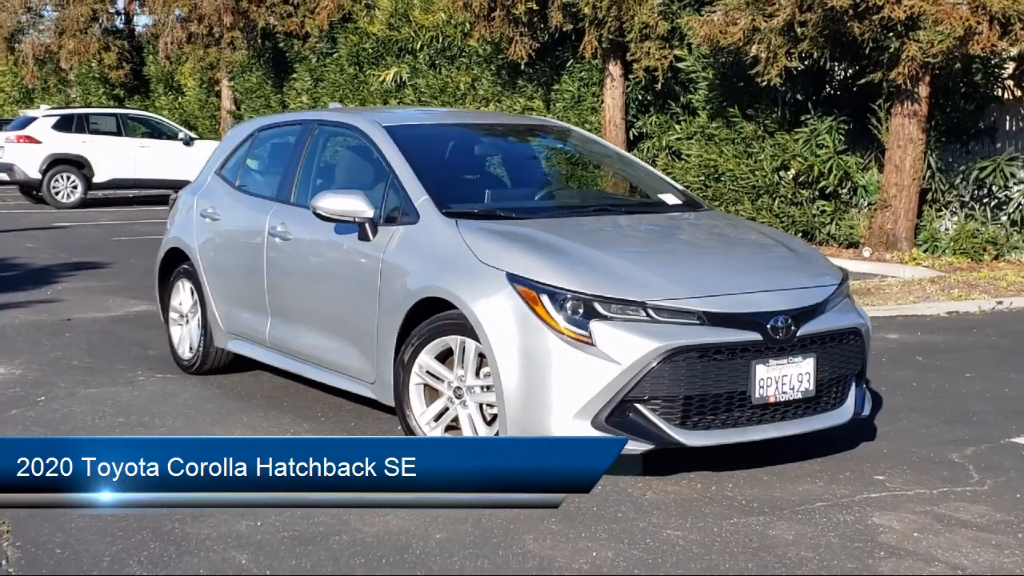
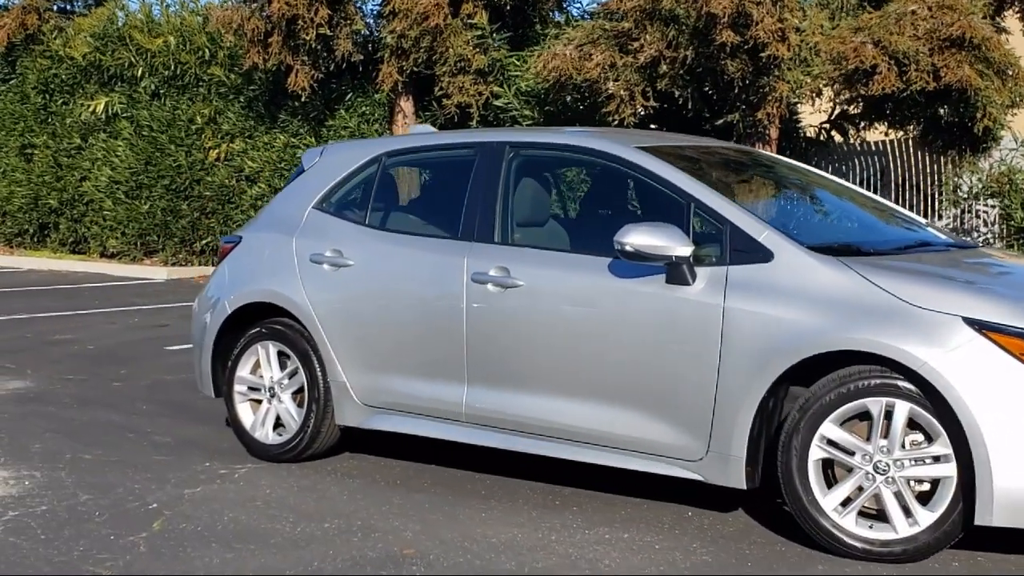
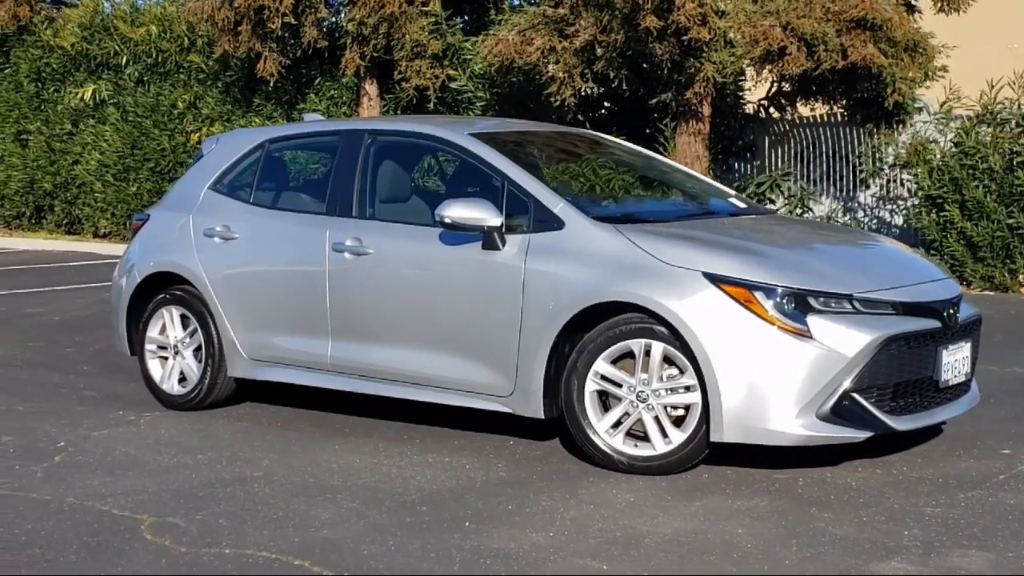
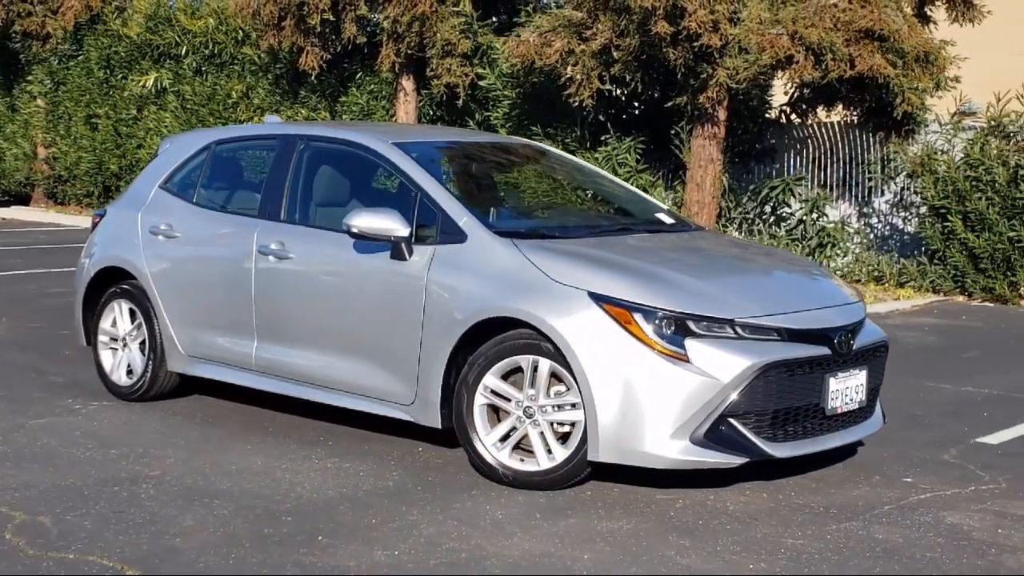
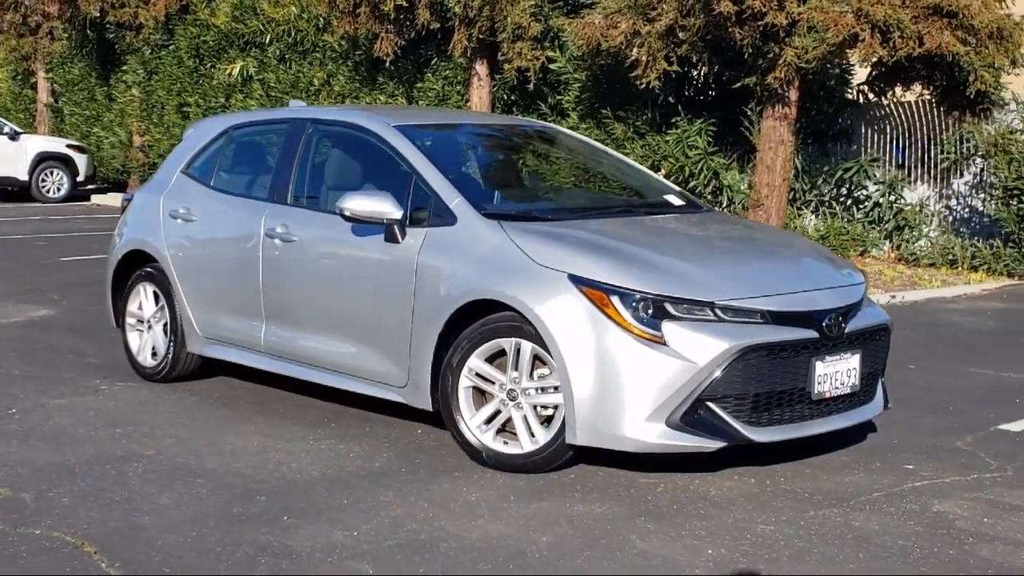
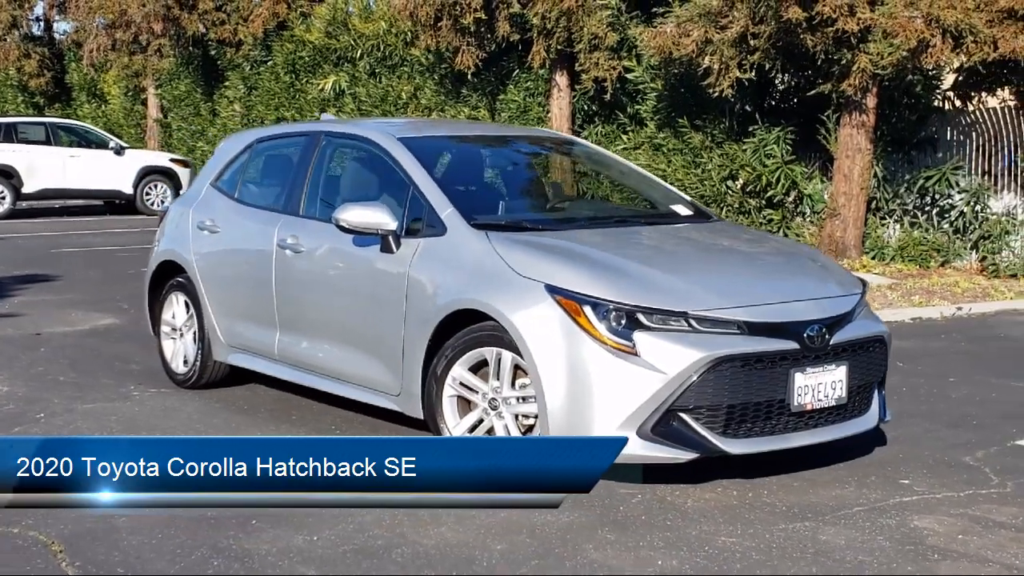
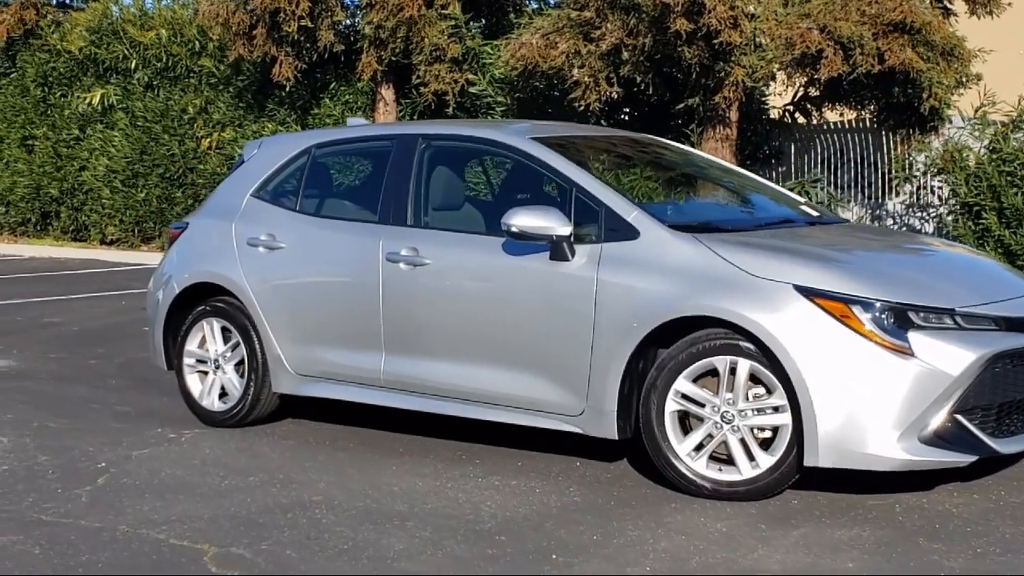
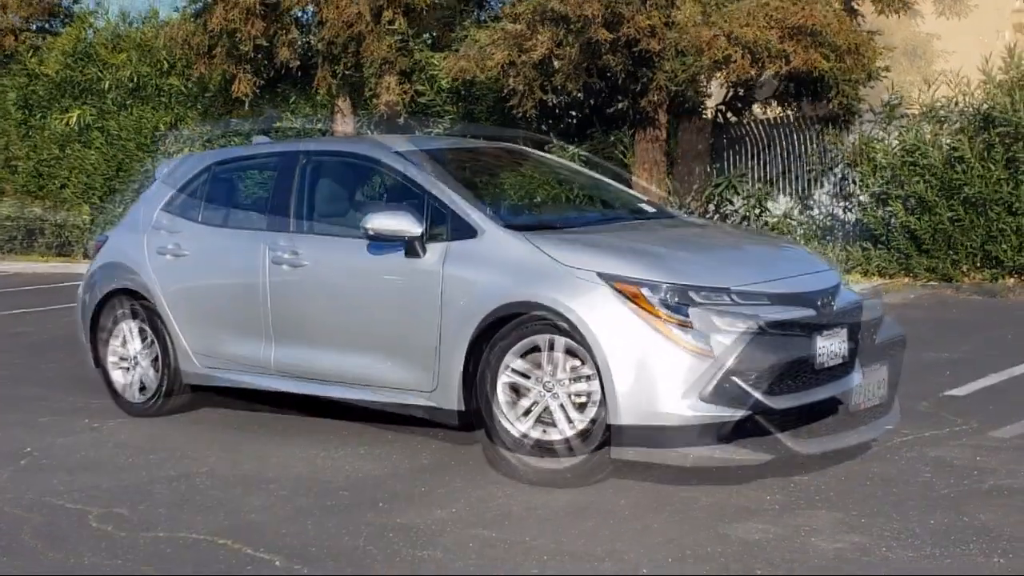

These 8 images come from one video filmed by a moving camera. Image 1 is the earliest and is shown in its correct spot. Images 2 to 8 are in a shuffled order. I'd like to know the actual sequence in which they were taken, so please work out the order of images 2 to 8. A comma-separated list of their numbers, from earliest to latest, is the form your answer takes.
6, 5, 4, 8, 3, 7, 2
